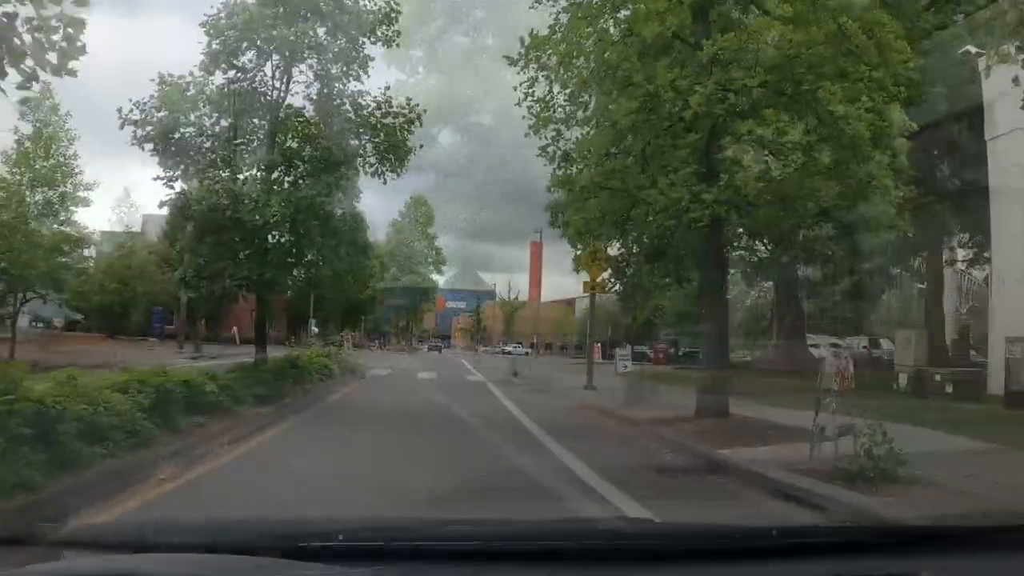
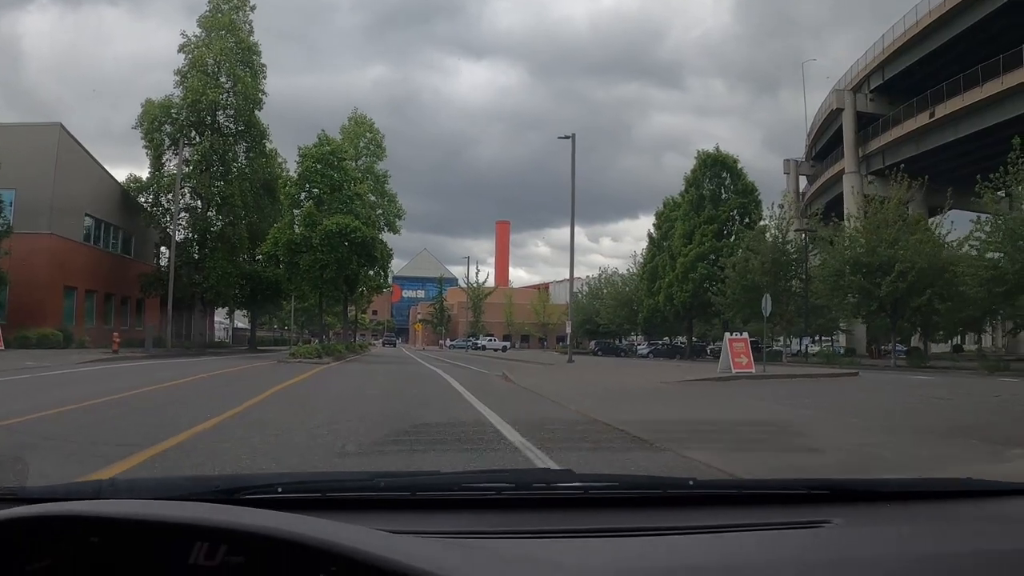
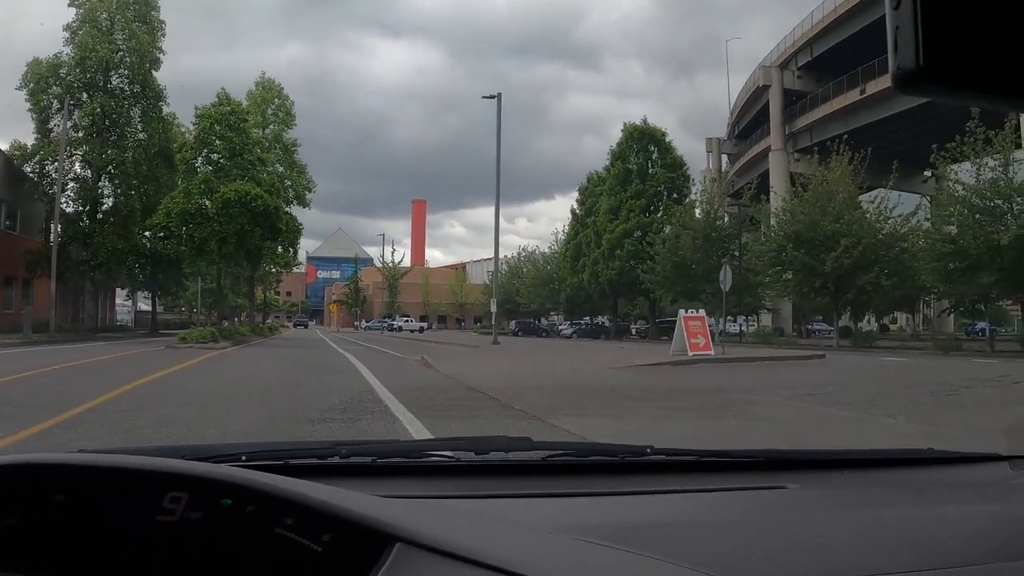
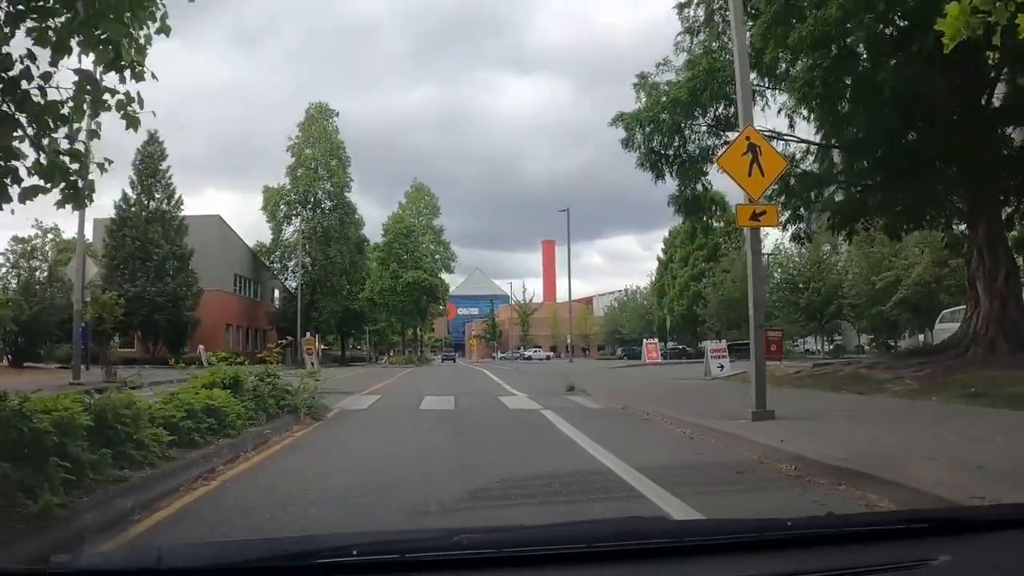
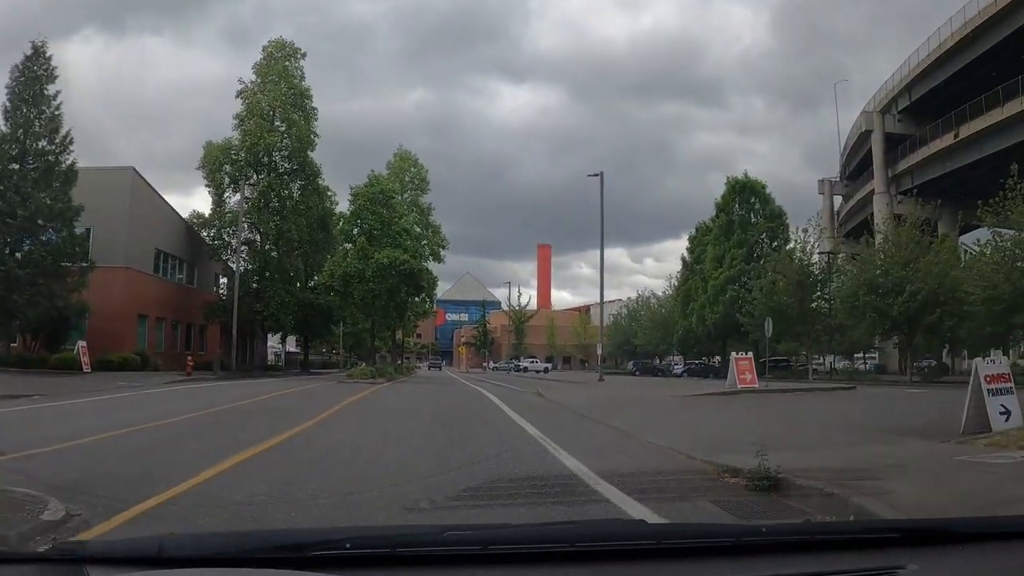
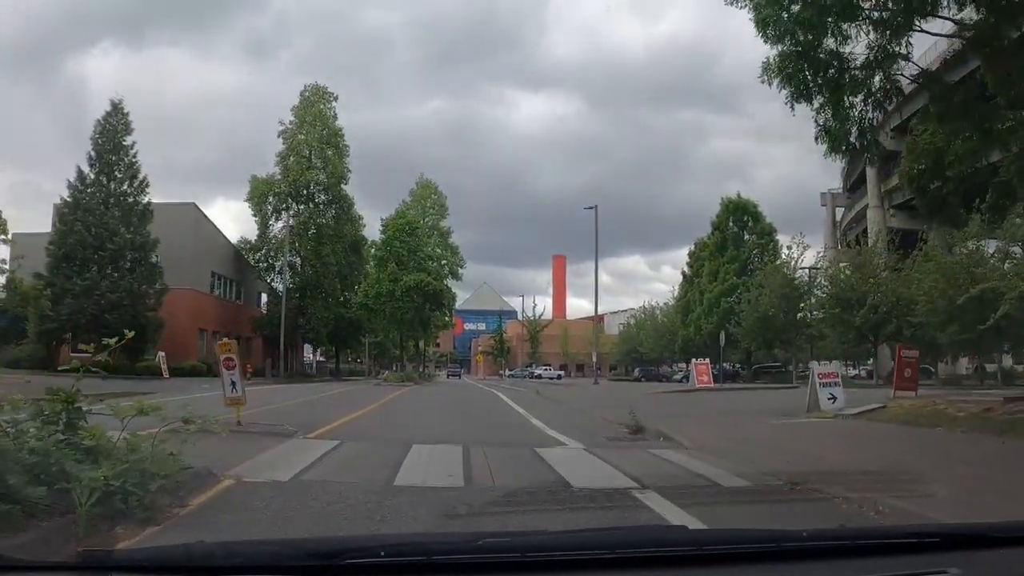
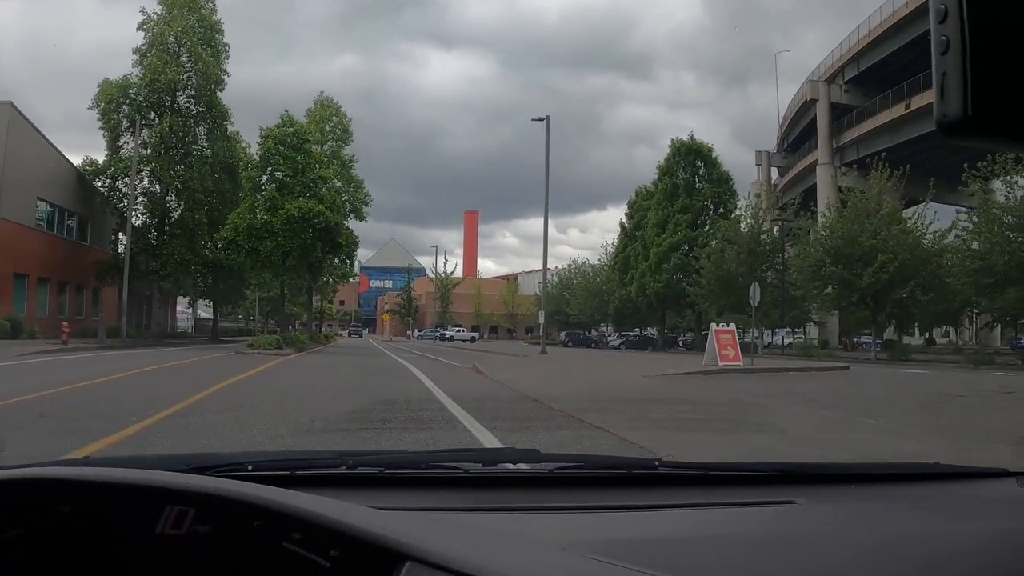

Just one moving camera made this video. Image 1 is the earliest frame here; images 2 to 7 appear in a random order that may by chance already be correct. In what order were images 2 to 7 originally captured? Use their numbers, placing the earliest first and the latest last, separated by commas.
4, 6, 5, 2, 7, 3
